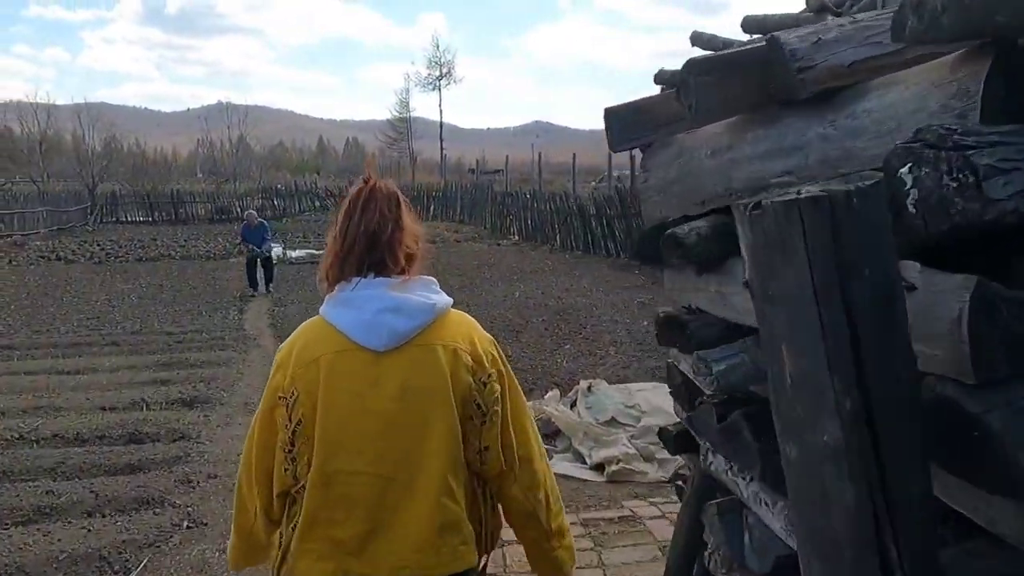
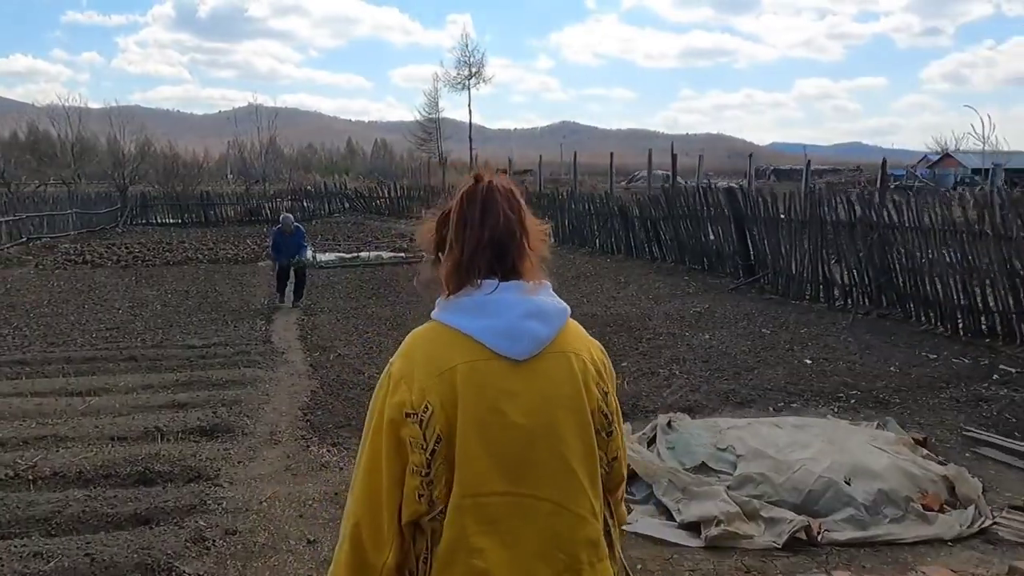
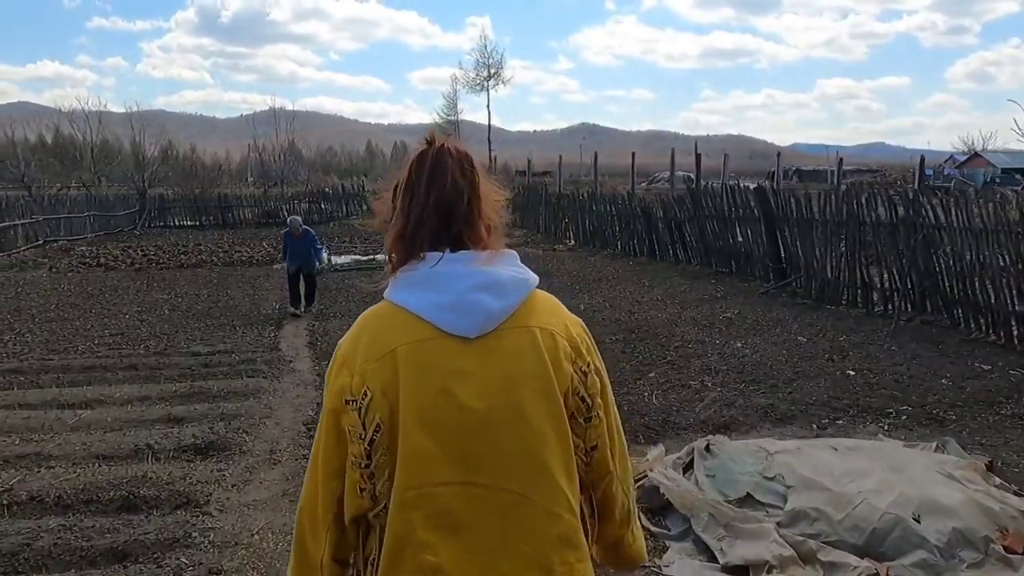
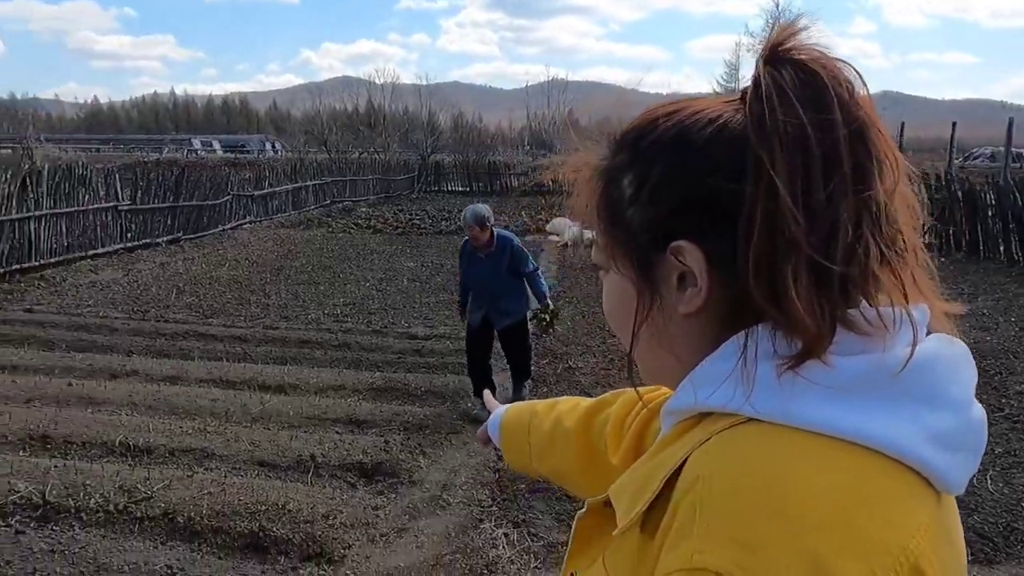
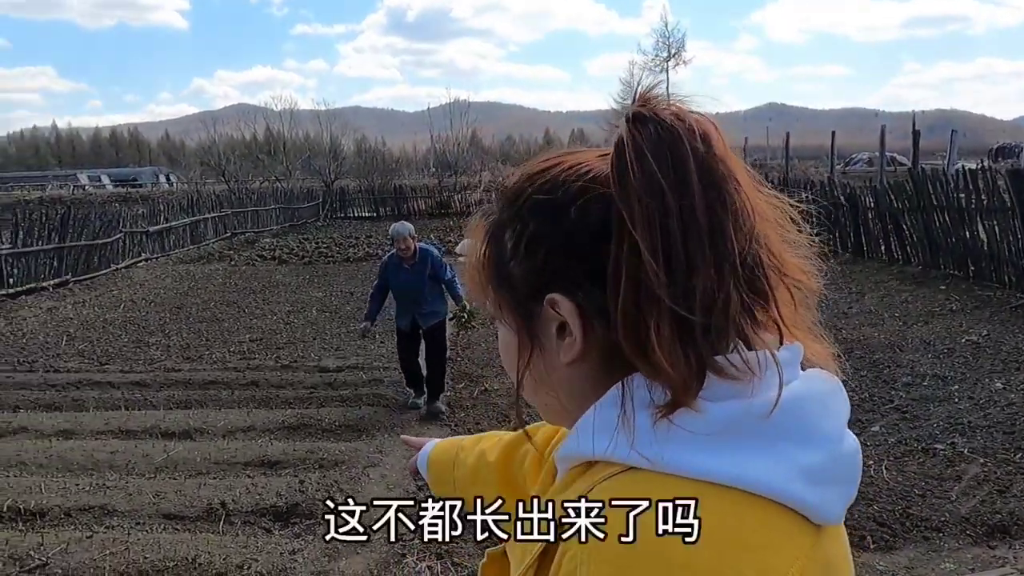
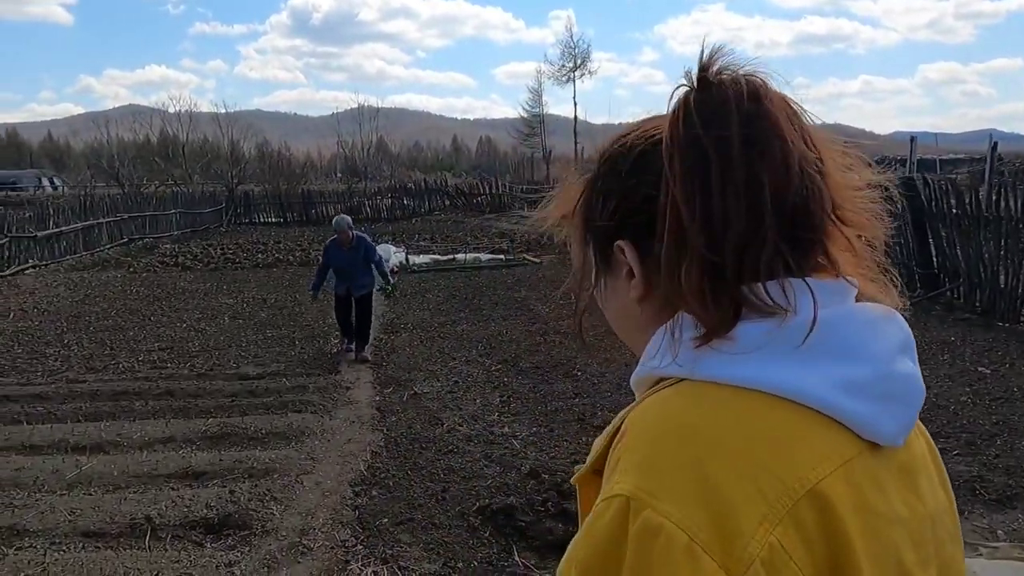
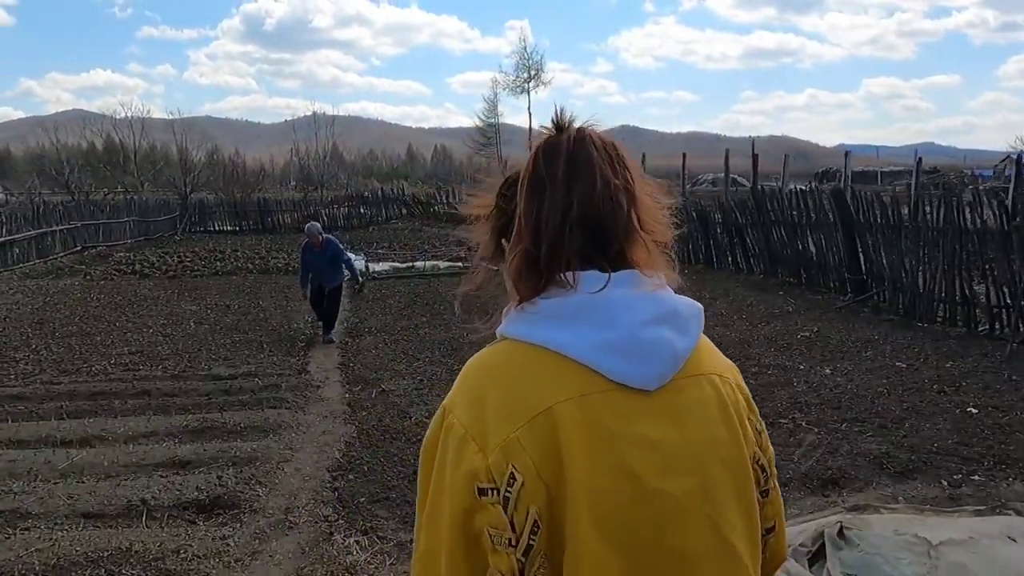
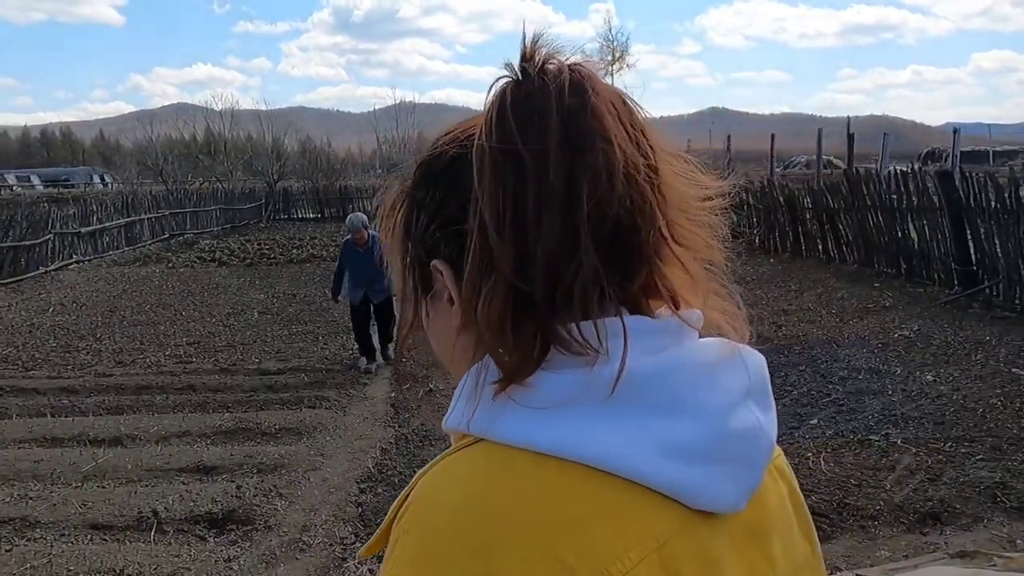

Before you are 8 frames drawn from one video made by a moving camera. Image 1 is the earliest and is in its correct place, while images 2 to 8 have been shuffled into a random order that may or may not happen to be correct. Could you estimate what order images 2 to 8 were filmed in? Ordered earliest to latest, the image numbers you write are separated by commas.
2, 3, 7, 6, 8, 5, 4
